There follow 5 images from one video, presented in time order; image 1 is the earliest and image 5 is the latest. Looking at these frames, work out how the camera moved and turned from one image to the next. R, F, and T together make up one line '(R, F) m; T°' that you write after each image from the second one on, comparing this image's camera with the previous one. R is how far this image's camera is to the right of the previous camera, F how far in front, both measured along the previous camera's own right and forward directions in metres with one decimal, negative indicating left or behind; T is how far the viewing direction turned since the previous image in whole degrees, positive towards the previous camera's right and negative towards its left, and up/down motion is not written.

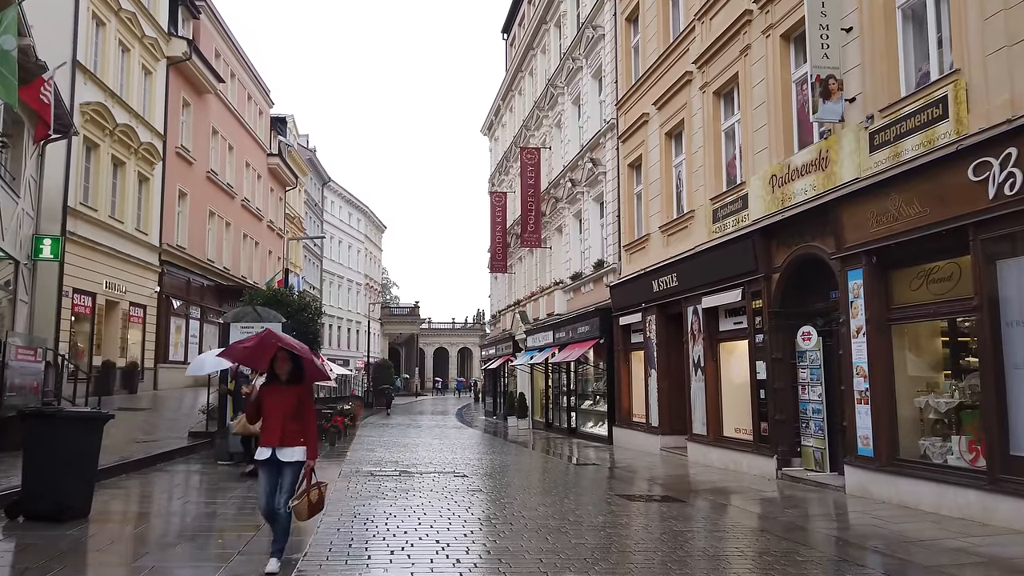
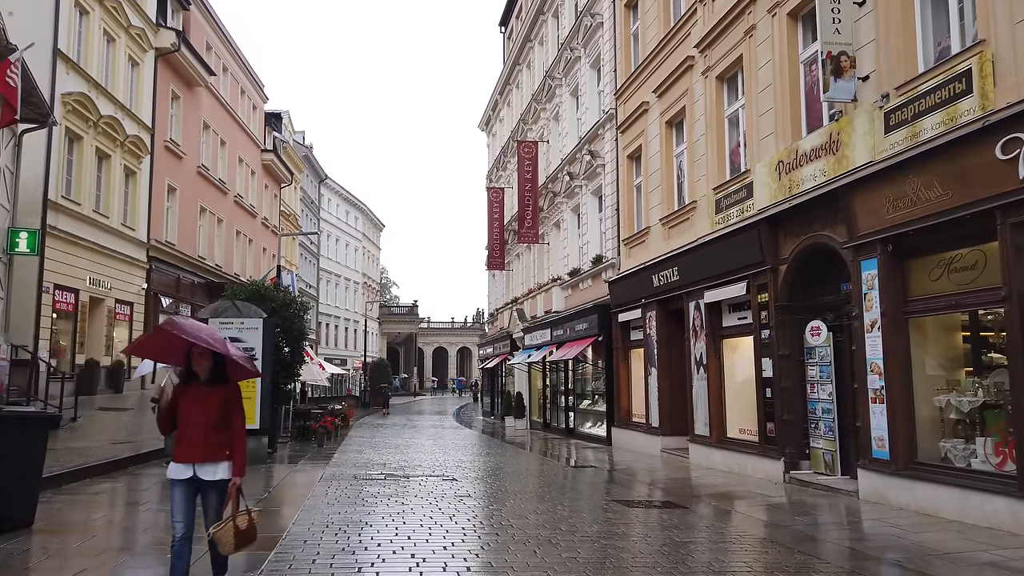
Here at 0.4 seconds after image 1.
(+0.1, +0.7) m; 0°
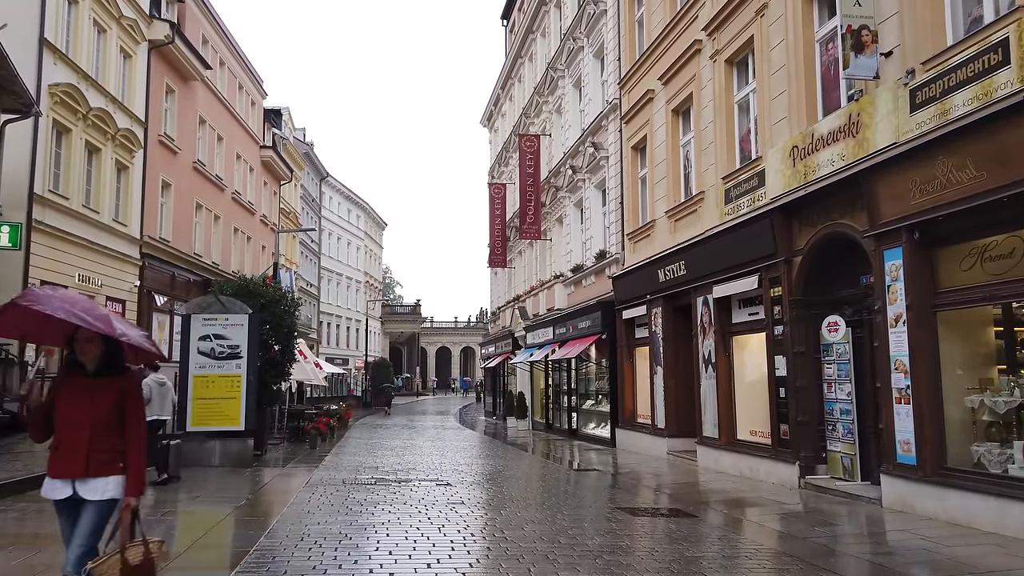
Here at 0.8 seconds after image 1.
(+0.1, +0.7) m; 0°
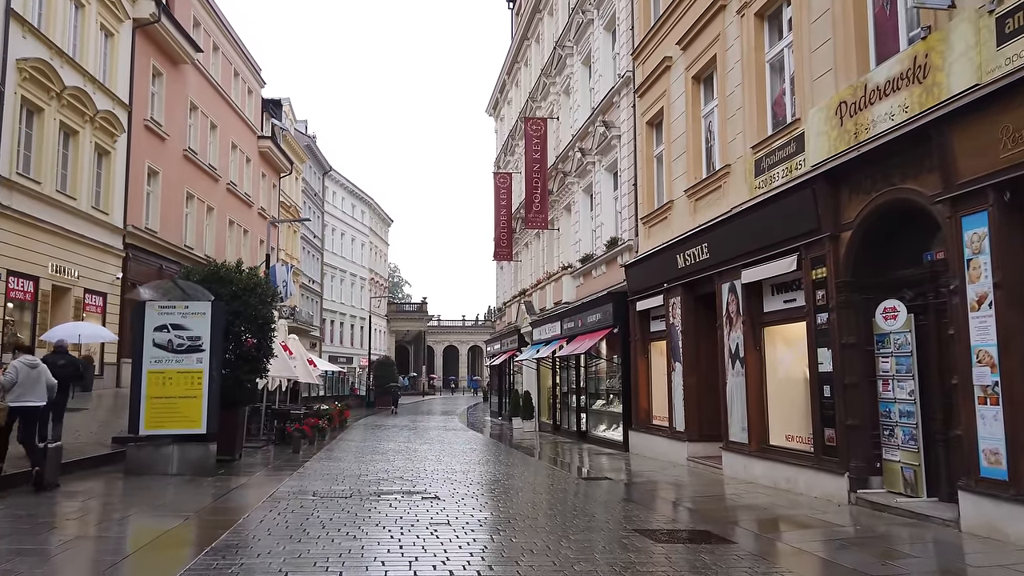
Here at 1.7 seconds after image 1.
(+0.1, +1.6) m; -1°
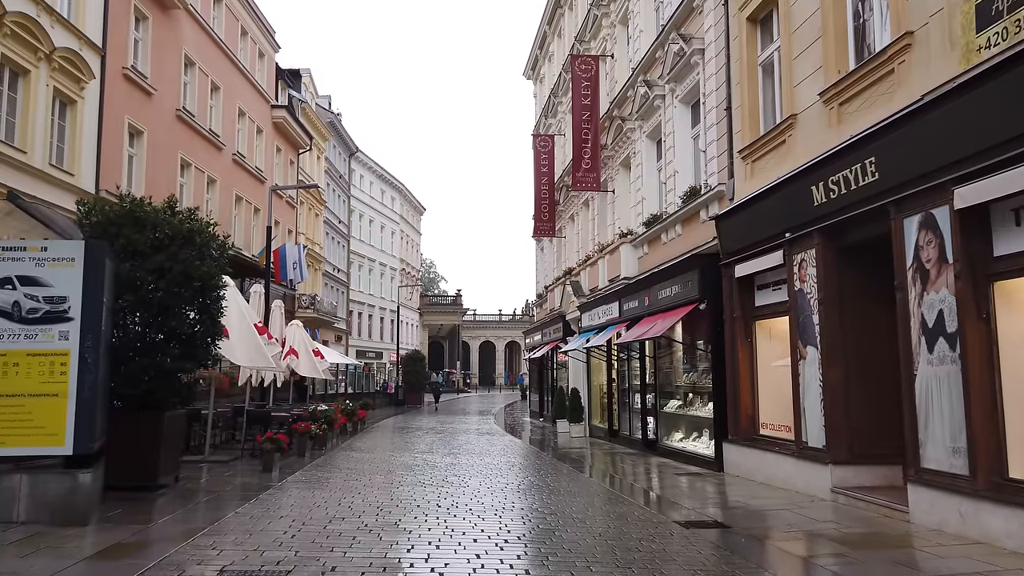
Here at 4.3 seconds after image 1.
(-0.2, +4.5) m; -3°
